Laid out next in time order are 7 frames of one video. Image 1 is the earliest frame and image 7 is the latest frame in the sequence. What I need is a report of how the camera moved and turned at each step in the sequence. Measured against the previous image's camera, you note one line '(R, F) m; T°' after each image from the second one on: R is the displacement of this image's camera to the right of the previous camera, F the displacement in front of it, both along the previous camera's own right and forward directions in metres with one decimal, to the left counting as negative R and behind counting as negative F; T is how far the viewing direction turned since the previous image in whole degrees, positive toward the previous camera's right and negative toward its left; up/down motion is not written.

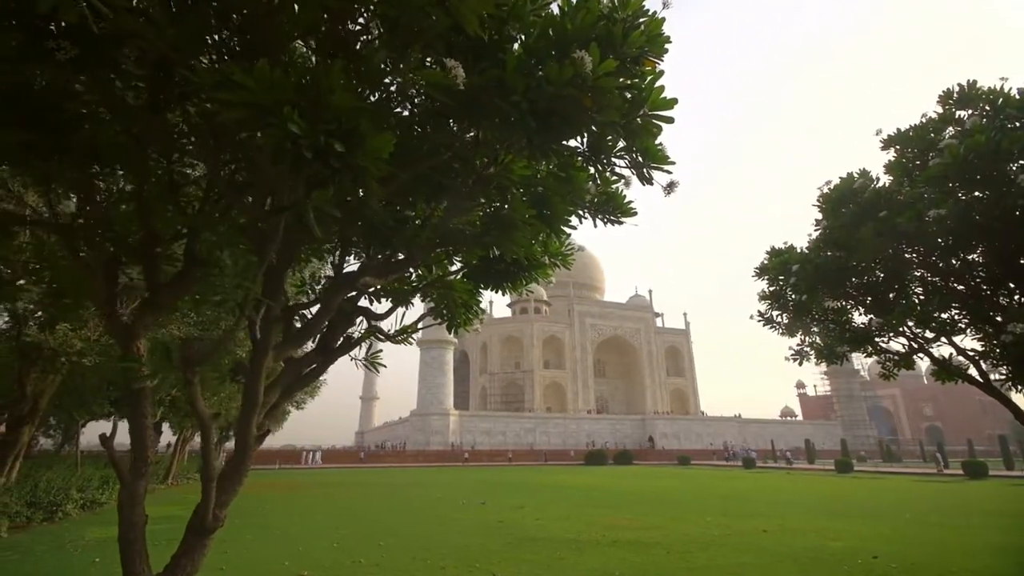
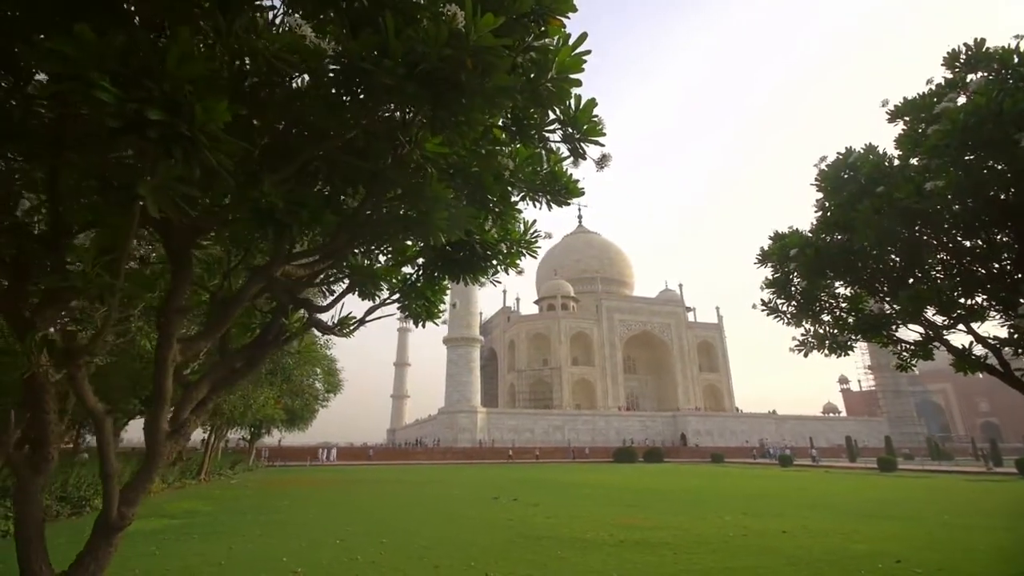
(+0.5, +0.2) m; -3°
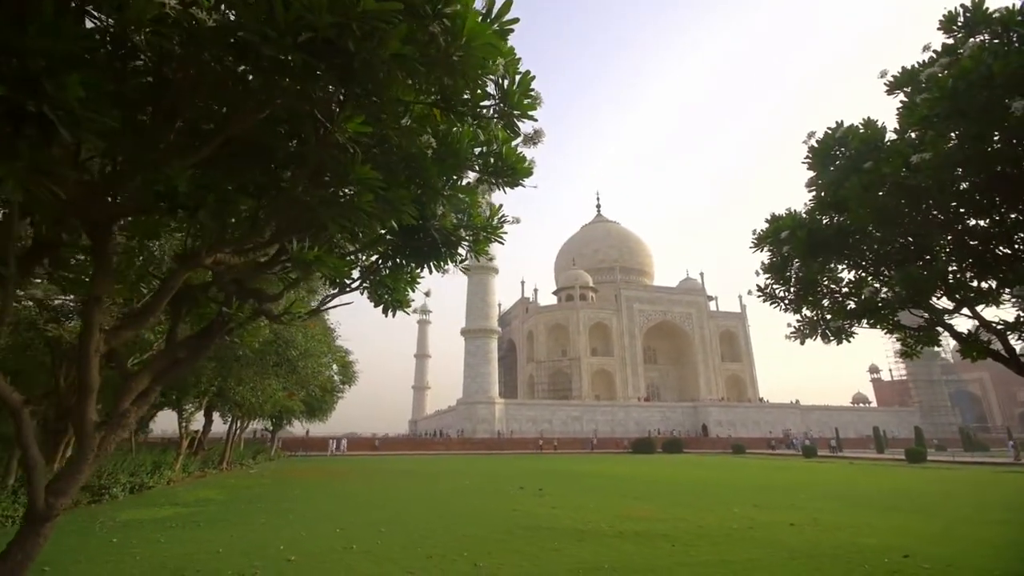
(+0.4, +0.1) m; -2°
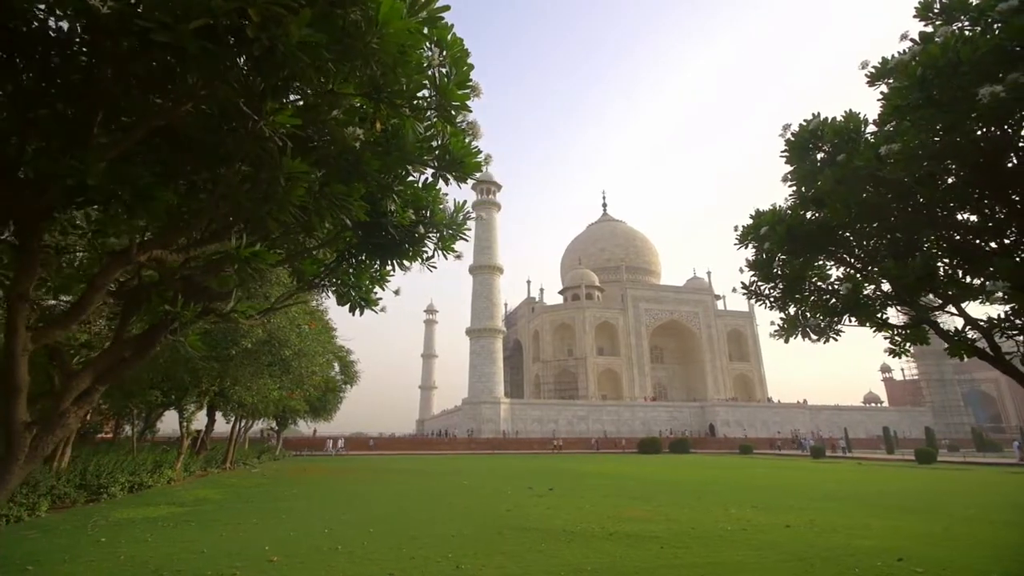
(+0.3, +0.1) m; -1°
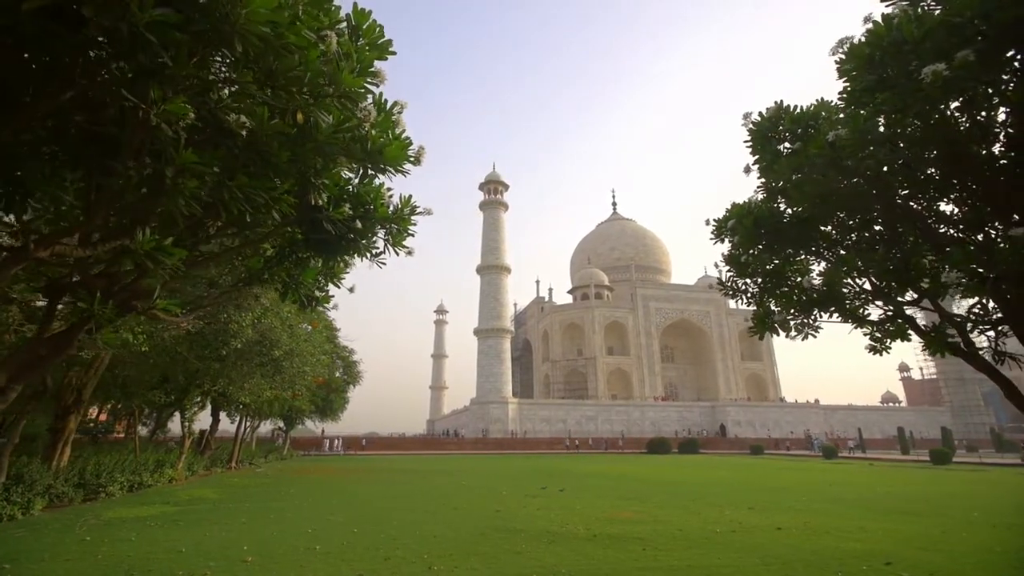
(+0.4, +0.1) m; -2°
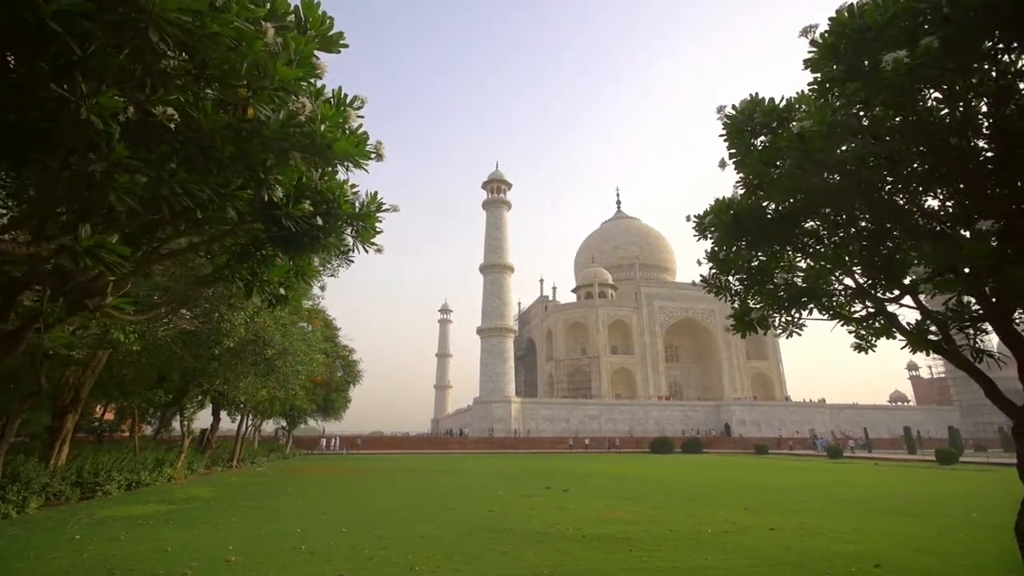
(+0.2, +0.1) m; -1°
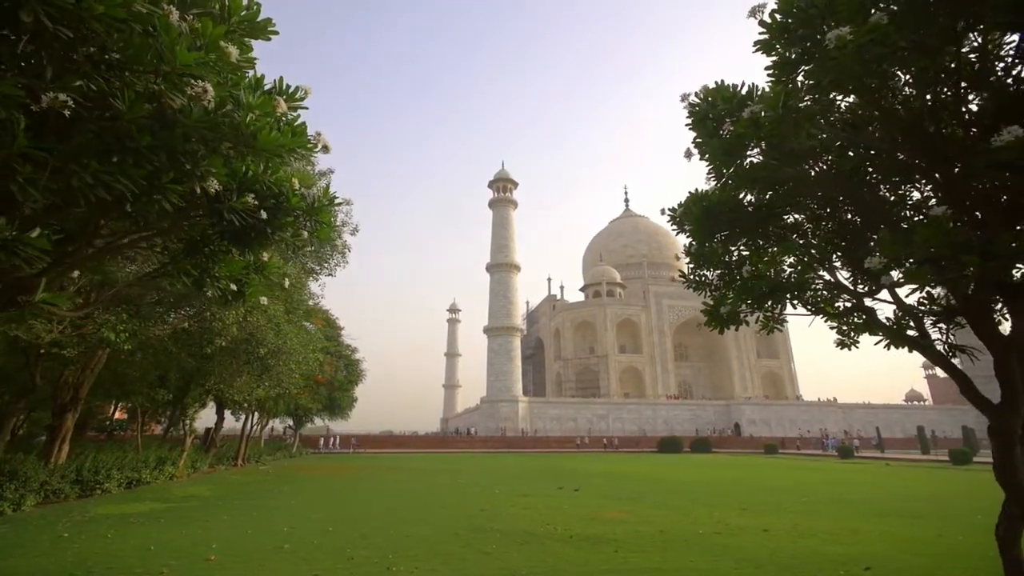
(+0.3, +0.1) m; -1°
